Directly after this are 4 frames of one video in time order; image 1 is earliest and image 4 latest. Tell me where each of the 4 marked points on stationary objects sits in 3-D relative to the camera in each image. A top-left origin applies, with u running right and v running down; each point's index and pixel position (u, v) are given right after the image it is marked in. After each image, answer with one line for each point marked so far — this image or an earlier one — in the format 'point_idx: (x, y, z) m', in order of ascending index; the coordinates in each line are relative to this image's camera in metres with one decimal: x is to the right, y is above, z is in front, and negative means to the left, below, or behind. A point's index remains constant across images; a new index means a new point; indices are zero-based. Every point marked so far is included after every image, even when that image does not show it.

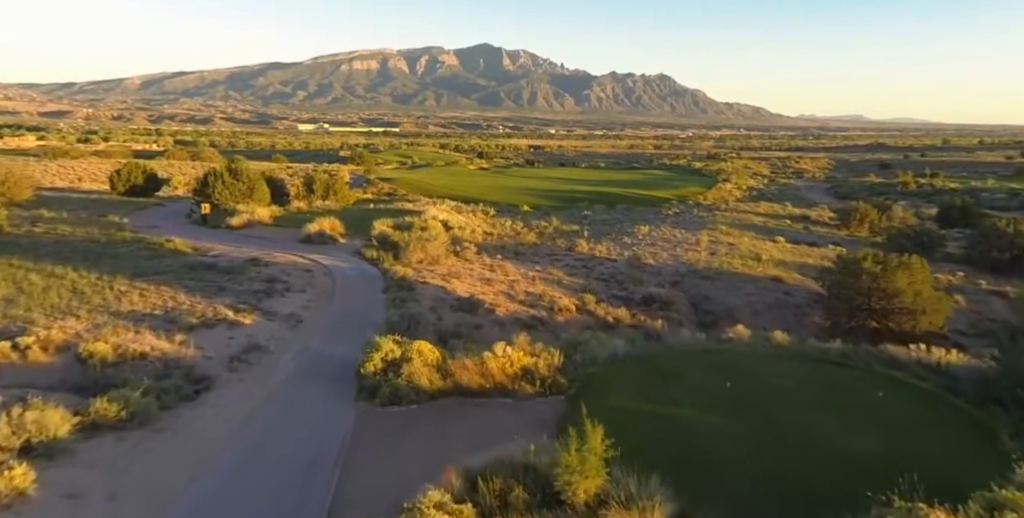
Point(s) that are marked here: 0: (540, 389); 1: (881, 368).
0: (+0.4, -2.0, +10.3) m
1: (+6.2, -1.8, +11.2) m
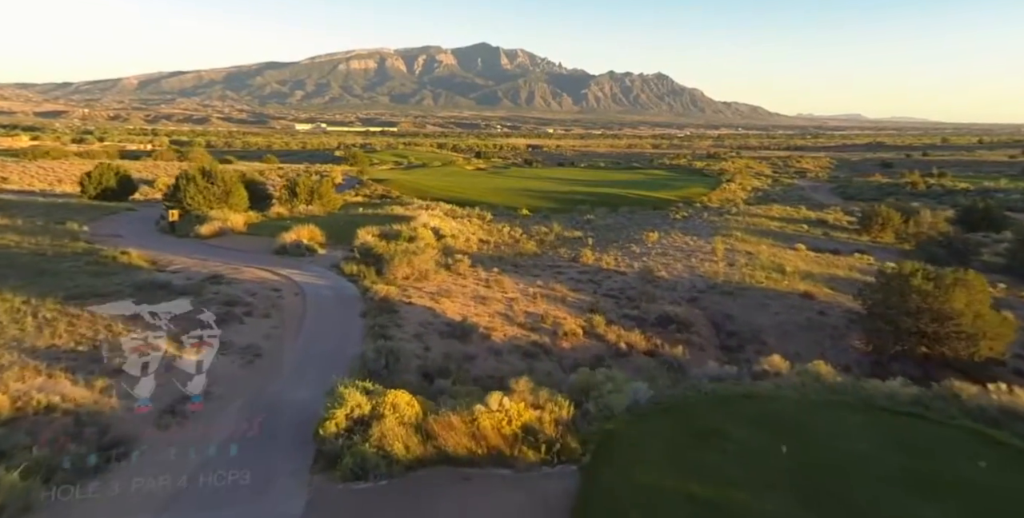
0: (+0.4, -2.4, +8.1) m
1: (+6.2, -2.2, +9.0) m
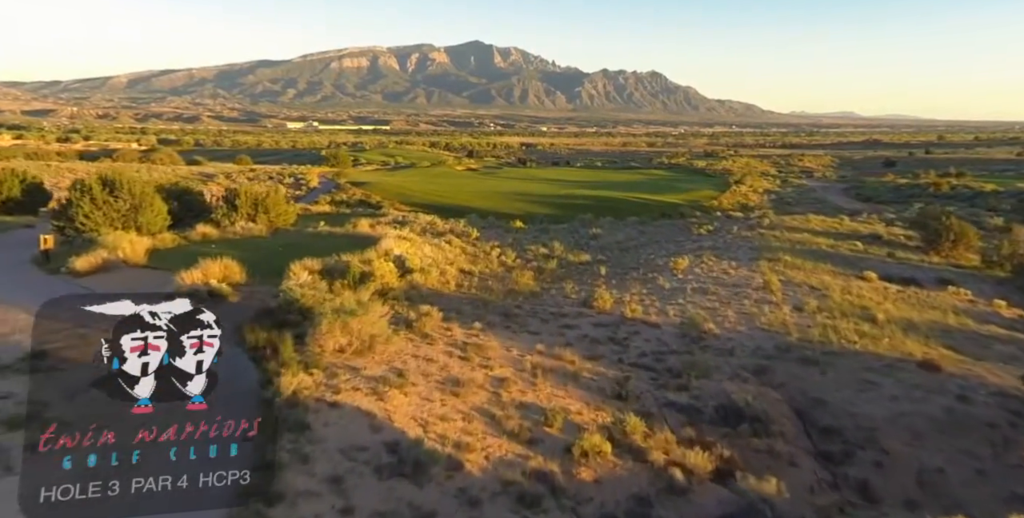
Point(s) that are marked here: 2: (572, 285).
0: (+0.3, -3.5, +2.5) m
1: (+6.1, -3.2, +3.5) m
2: (+1.6, -0.7, +17.6) m
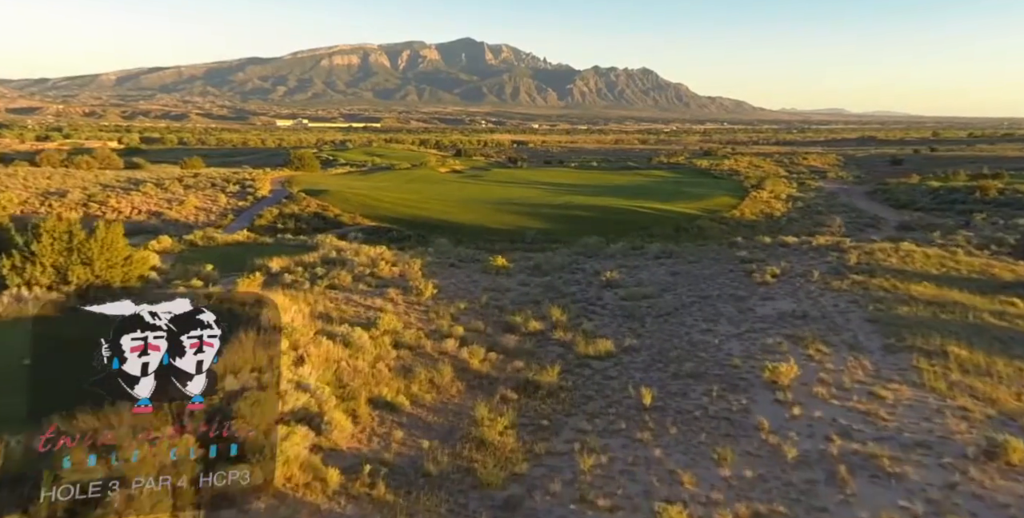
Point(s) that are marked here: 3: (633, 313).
0: (-0.1, -5.3, -6.6) m
1: (+5.7, -5.0, -5.6) m
2: (+1.0, -2.5, +8.4) m
3: (+3.2, -1.2, +16.4) m
